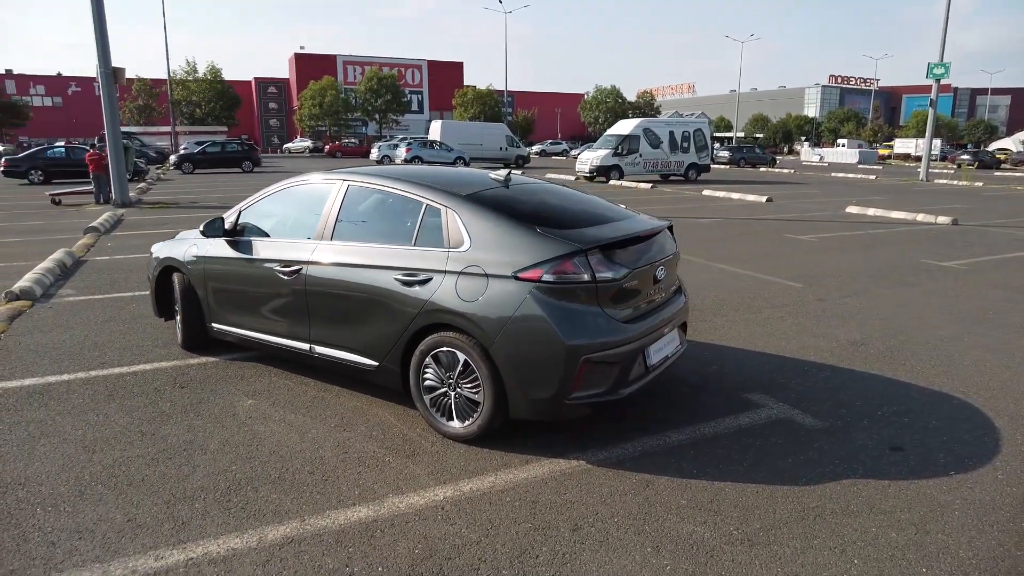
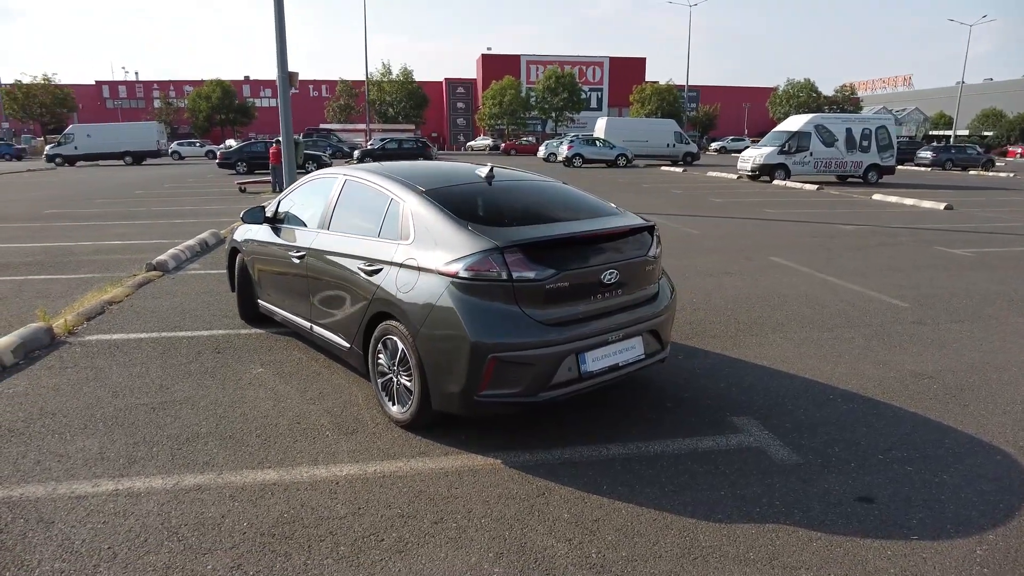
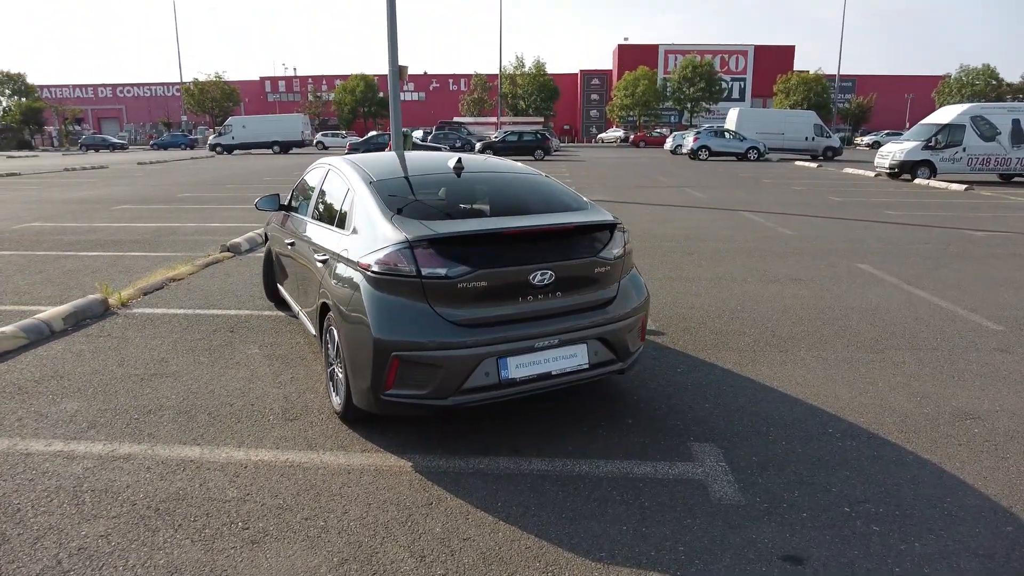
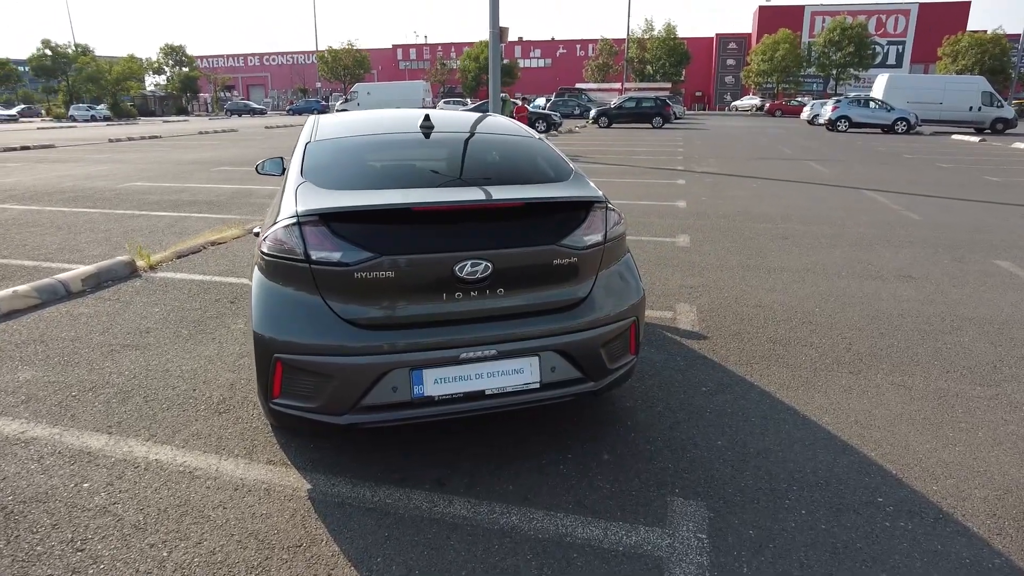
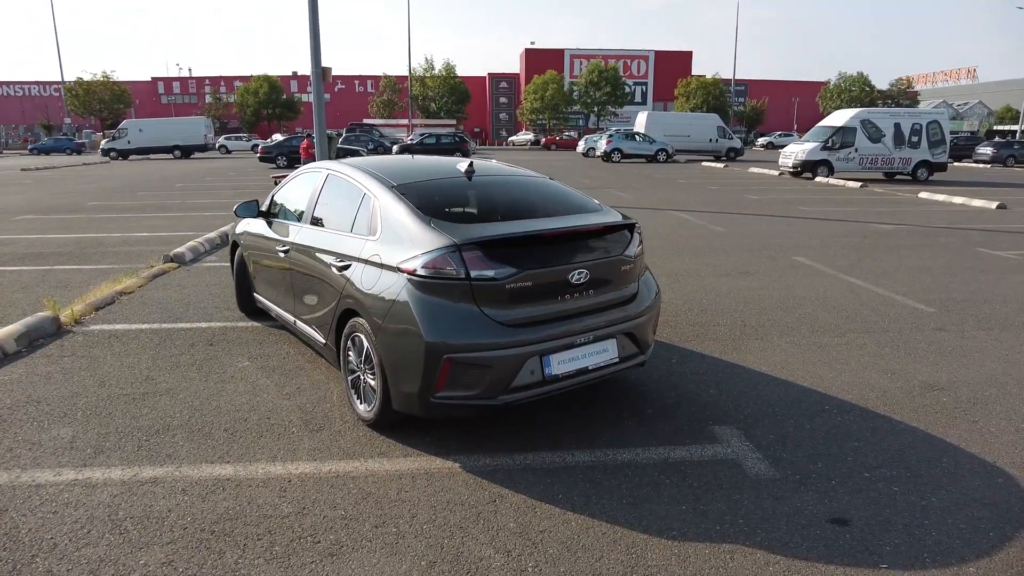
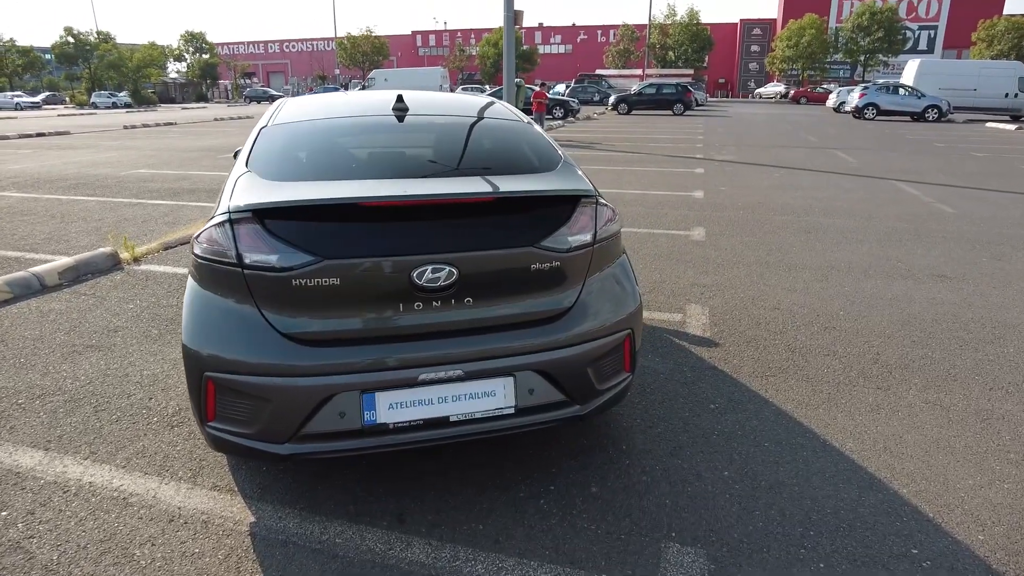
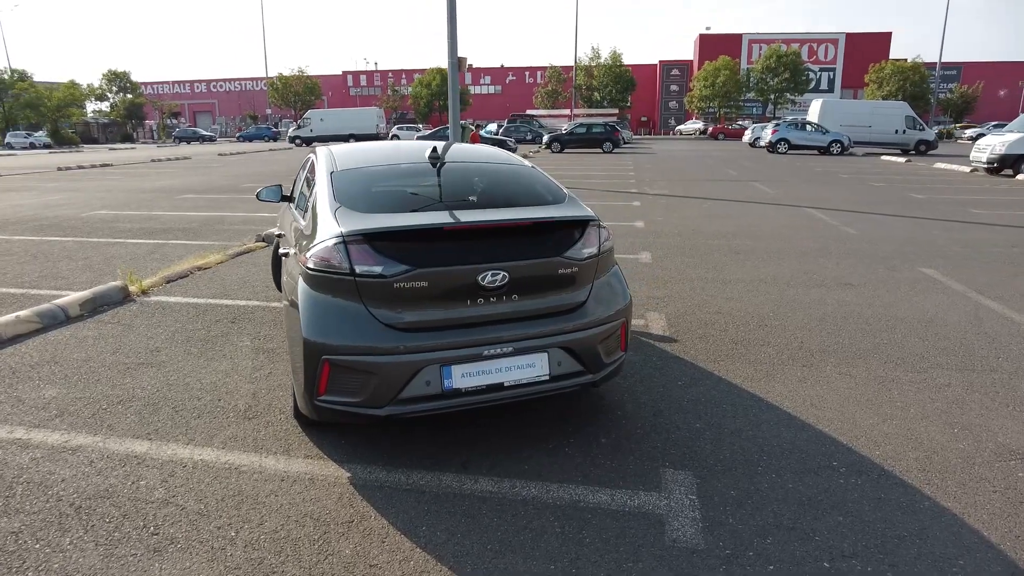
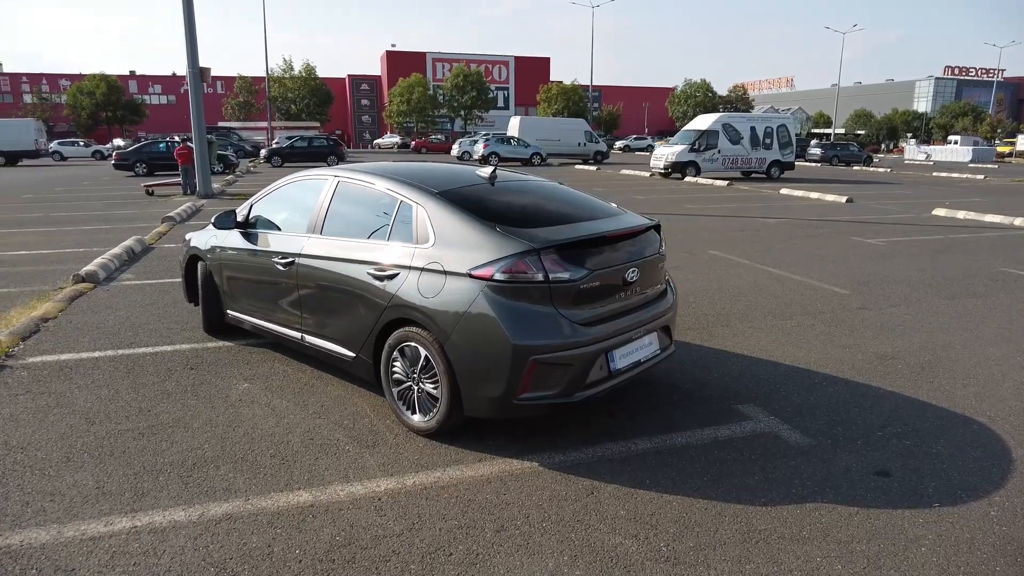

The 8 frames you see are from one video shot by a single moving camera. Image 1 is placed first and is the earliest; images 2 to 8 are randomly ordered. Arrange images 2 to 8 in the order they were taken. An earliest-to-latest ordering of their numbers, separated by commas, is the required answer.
8, 2, 5, 3, 7, 4, 6
